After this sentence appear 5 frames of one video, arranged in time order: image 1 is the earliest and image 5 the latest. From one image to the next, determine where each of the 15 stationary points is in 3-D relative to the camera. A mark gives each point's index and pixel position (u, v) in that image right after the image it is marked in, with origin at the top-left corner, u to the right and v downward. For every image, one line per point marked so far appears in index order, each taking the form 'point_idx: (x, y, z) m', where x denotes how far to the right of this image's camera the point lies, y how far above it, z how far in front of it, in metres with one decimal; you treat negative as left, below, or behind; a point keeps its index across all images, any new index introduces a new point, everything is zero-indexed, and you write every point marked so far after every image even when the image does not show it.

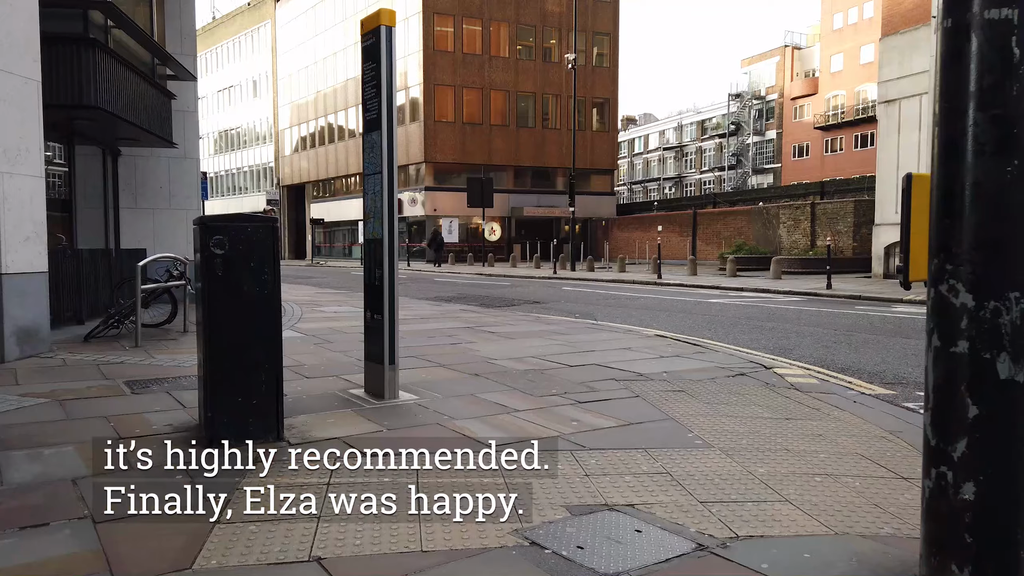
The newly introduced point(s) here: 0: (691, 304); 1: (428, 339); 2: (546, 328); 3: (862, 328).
0: (+3.6, -0.3, +15.5) m
1: (-1.1, -0.6, +9.4) m
2: (+0.5, -0.6, +10.8) m
3: (+5.4, -0.6, +11.5) m
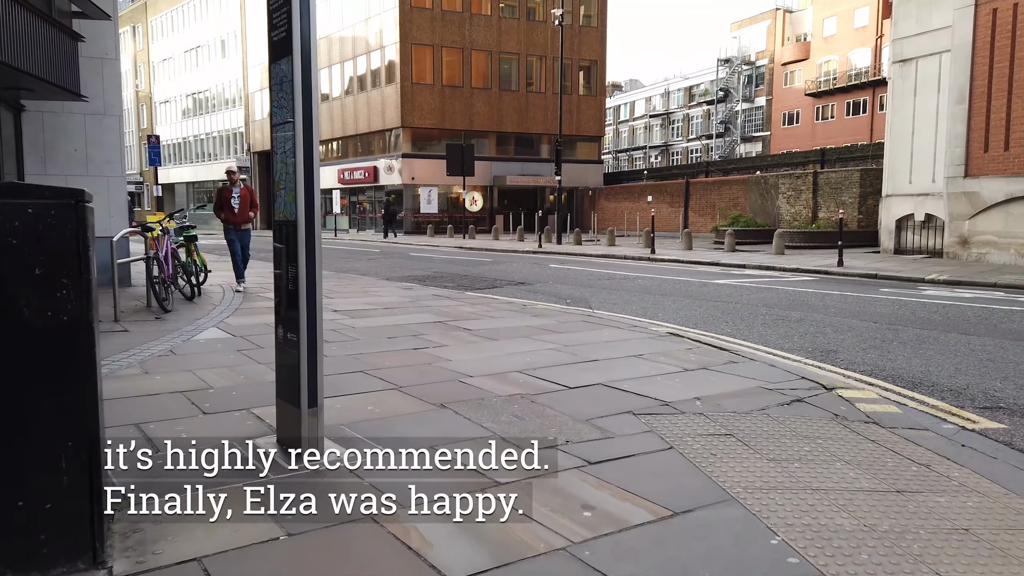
0: (+3.3, 0.0, +13.7) m
1: (-1.3, -0.5, +7.5) m
2: (+0.2, -0.4, +8.9) m
3: (+5.1, -0.4, +9.7) m
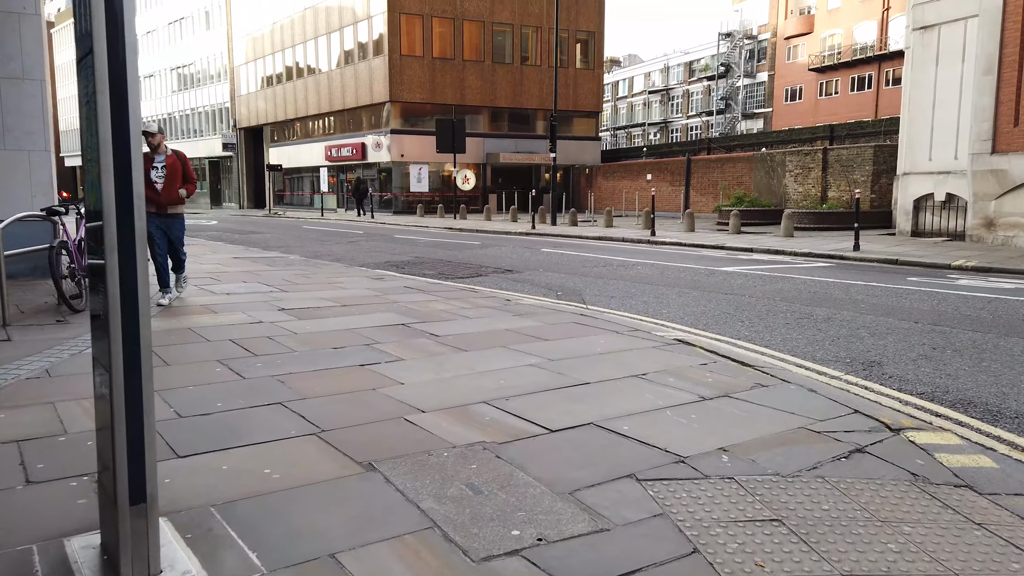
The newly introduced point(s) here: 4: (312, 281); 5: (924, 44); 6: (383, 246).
0: (+3.0, +0.2, +12.3) m
1: (-1.5, -0.5, +6.1) m
2: (0.0, -0.4, +7.5) m
3: (+4.9, -0.4, +8.3) m
4: (-2.9, +0.1, +10.8) m
5: (+10.9, +6.4, +19.9) m
6: (-3.2, +1.1, +19.0) m
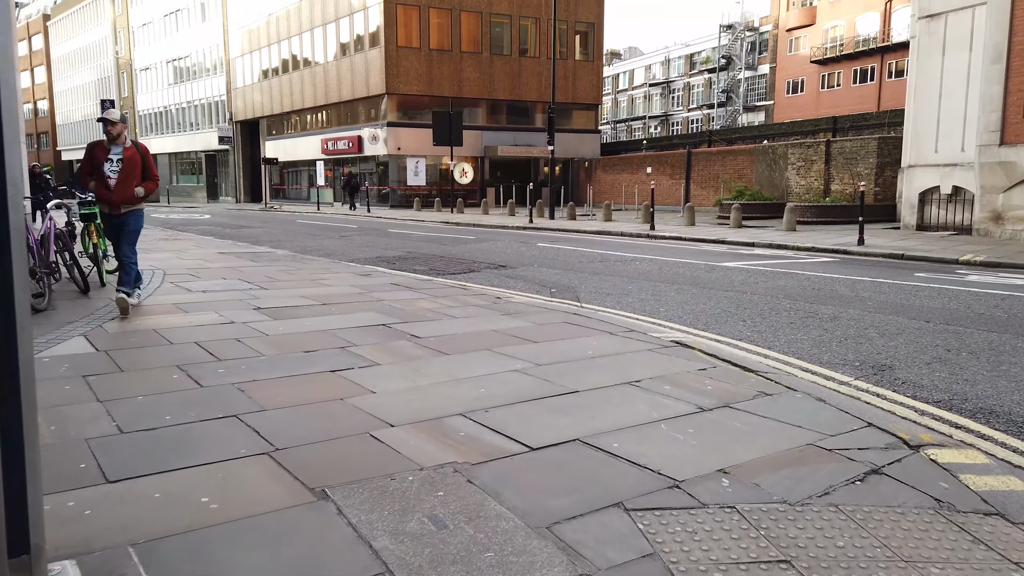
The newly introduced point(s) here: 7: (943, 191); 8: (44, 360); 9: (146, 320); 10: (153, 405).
0: (+2.9, +0.3, +11.8) m
1: (-1.6, -0.5, +5.7) m
2: (-0.1, -0.4, +7.0) m
3: (+4.8, -0.3, +7.8) m
4: (-3.0, +0.1, +10.4) m
5: (+10.8, +6.6, +19.4) m
6: (-3.4, +1.2, +18.6) m
7: (+10.9, +2.5, +19.1) m
8: (-3.3, -0.5, +5.3) m
9: (-3.3, -0.3, +6.9) m
10: (-2.1, -0.7, +4.4) m
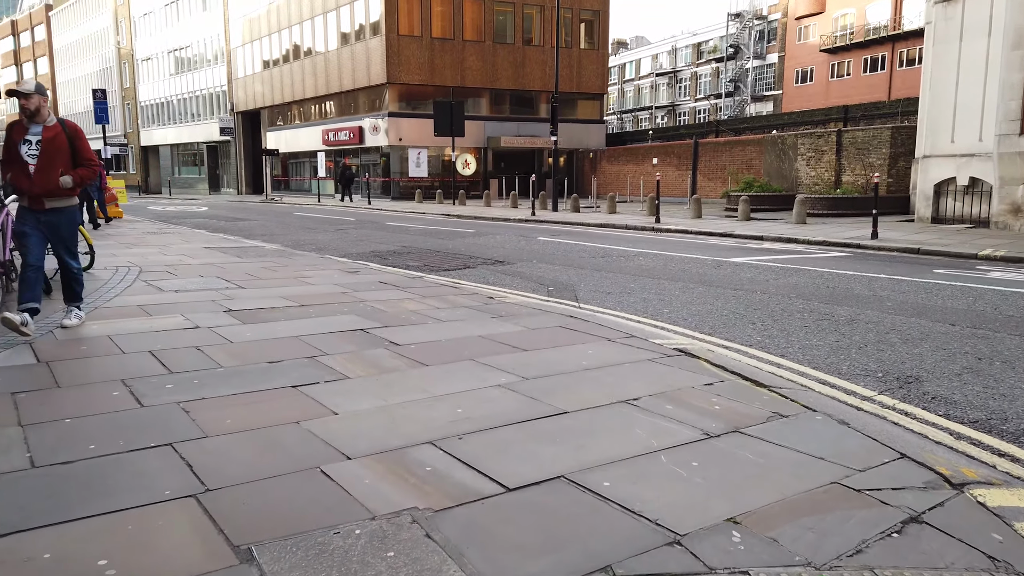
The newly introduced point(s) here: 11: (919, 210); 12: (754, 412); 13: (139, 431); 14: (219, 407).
0: (+2.9, +0.3, +11.2) m
1: (-1.7, -0.5, +5.1) m
2: (-0.2, -0.4, +6.5) m
3: (+4.7, -0.3, +7.2) m
4: (-3.0, +0.2, +9.8) m
5: (+10.8, +6.7, +18.7) m
6: (-3.3, +1.3, +18.0) m
7: (+10.9, +2.6, +18.4) m
8: (-3.4, -0.5, +4.8) m
9: (-3.4, -0.3, +6.4) m
10: (-2.2, -0.7, +3.9) m
11: (+10.5, +2.0, +19.4) m
12: (+1.4, -0.7, +4.3) m
13: (-1.9, -0.7, +3.9) m
14: (-1.7, -0.7, +4.3) m
